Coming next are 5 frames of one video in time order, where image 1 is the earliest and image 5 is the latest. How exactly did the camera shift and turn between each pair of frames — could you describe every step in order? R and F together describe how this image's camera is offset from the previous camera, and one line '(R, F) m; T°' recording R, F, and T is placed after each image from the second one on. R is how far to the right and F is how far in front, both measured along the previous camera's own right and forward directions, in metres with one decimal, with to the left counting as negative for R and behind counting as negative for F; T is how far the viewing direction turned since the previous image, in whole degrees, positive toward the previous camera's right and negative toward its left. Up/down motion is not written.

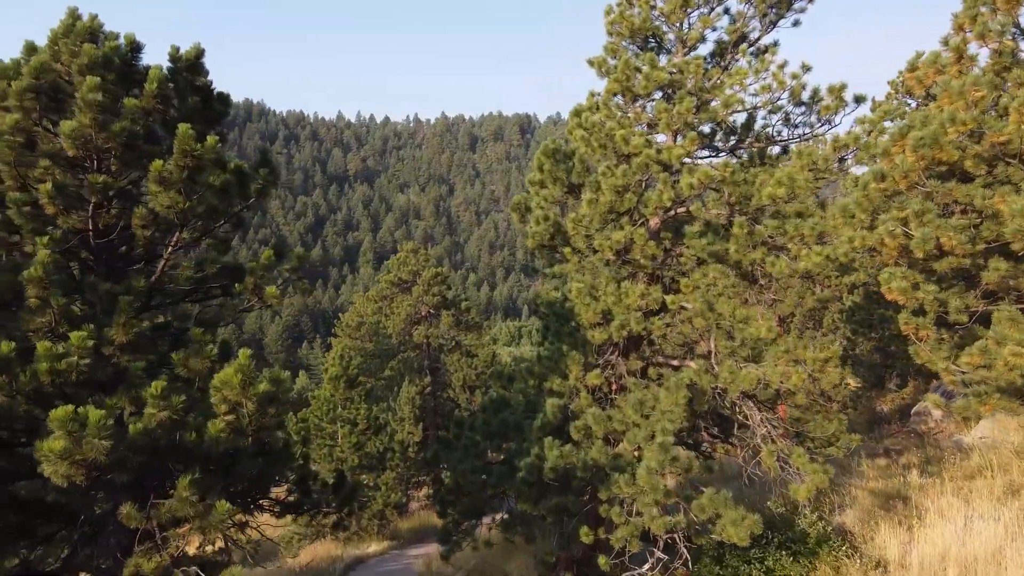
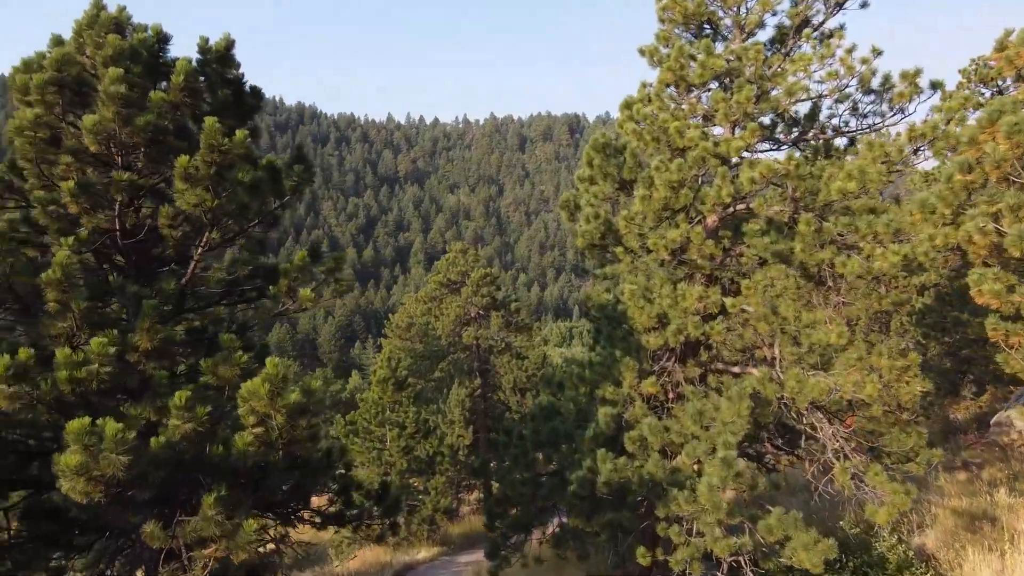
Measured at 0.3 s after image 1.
(0.0, +0.4) m; -4°
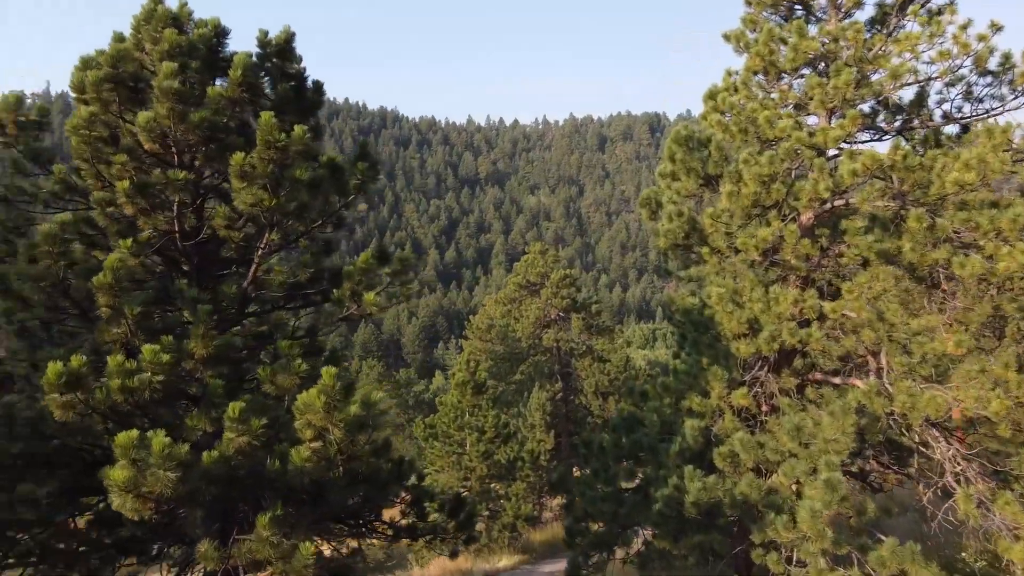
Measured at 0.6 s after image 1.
(0.0, +0.4) m; -6°
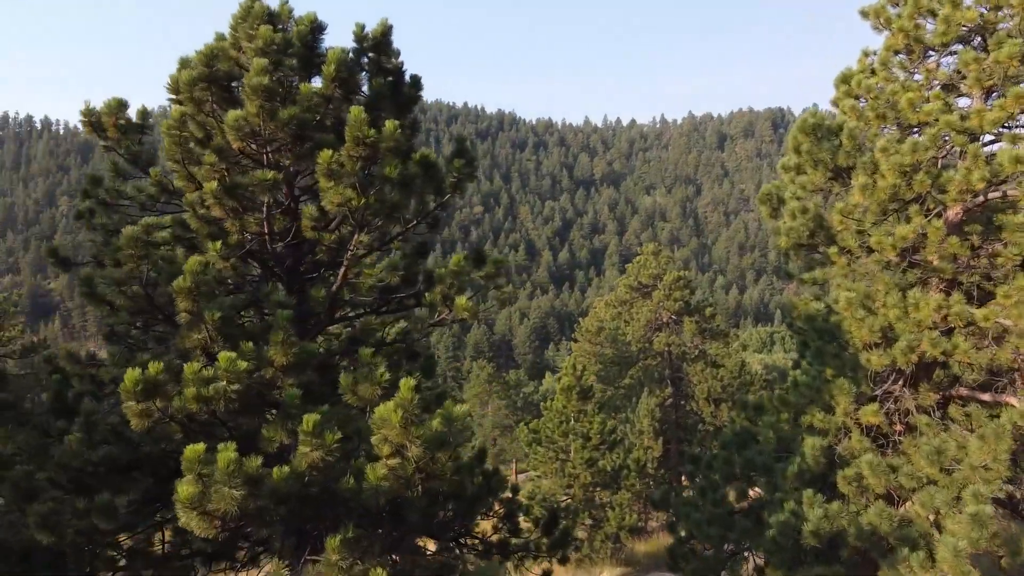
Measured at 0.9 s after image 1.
(+0.1, +0.4) m; -8°
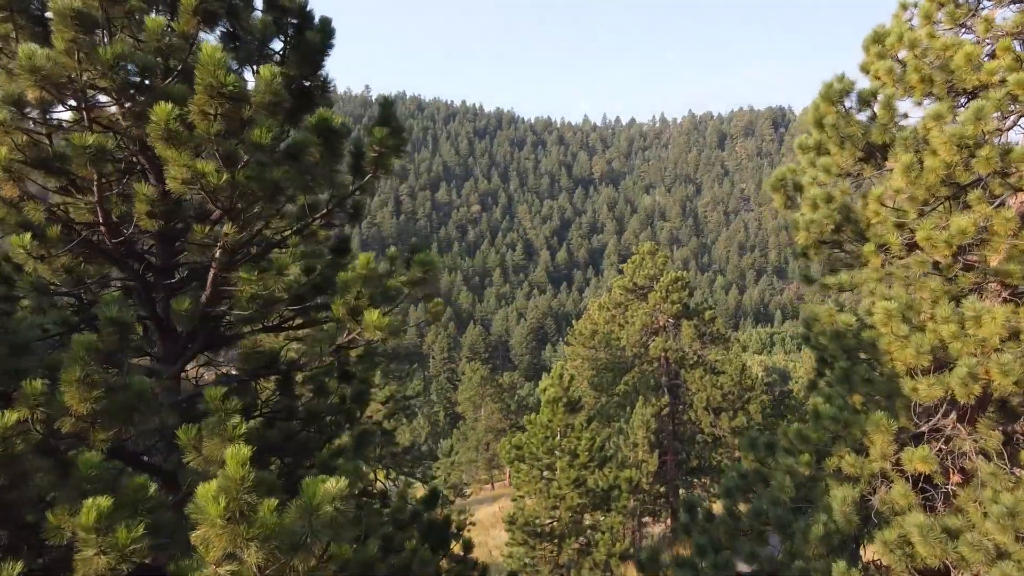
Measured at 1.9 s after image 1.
(+0.3, +1.3) m; 0°
